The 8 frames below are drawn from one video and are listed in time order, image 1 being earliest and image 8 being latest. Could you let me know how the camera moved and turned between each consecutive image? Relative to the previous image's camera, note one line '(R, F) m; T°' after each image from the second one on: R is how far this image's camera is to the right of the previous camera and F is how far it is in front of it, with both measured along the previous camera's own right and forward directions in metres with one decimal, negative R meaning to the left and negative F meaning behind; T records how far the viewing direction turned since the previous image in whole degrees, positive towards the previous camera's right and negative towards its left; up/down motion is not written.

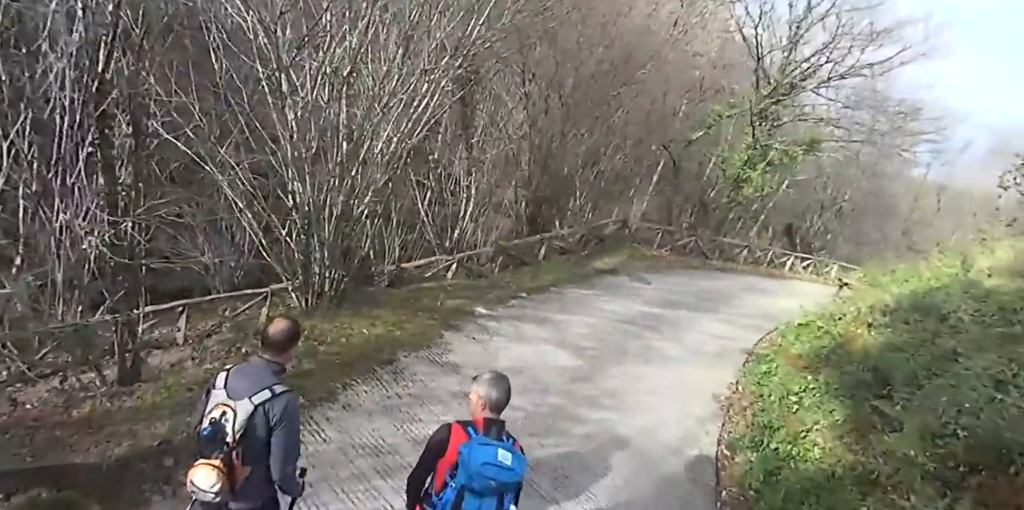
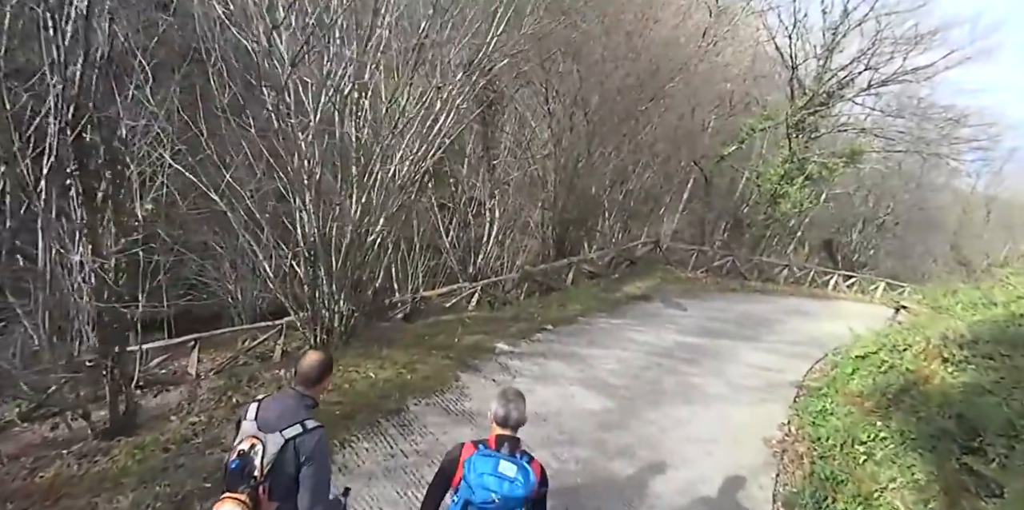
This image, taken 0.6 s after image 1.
(+0.1, +0.6) m; -3°
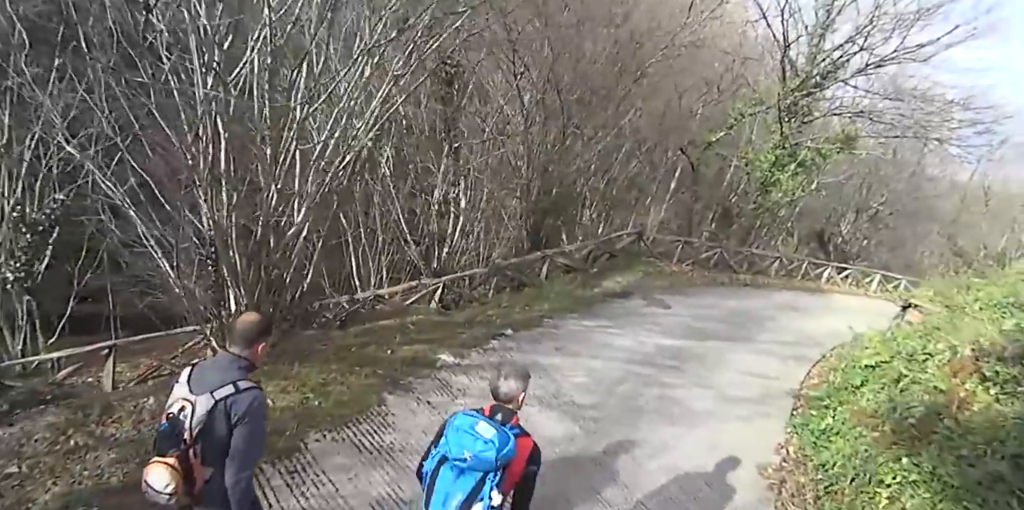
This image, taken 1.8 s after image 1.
(+0.4, +1.1) m; +1°
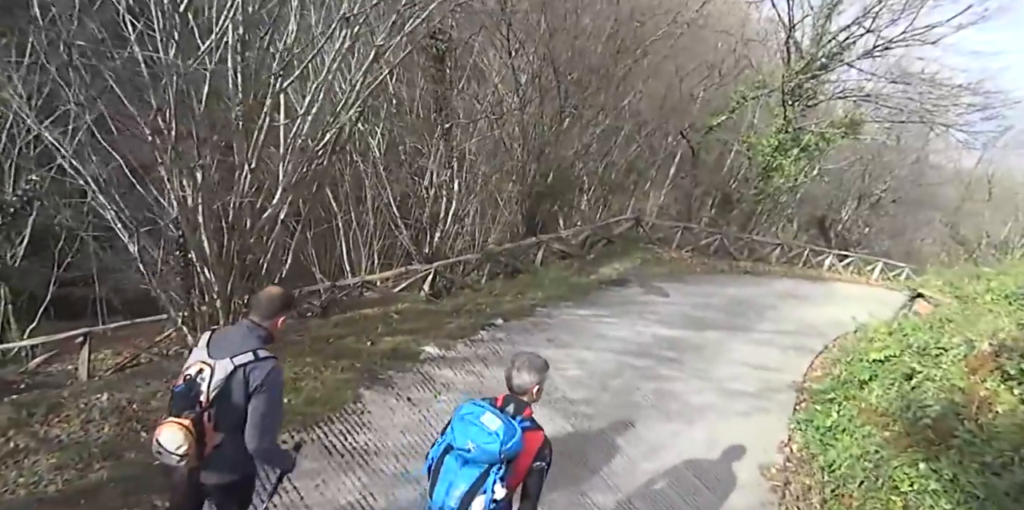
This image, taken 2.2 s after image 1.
(+0.1, +0.4) m; 0°
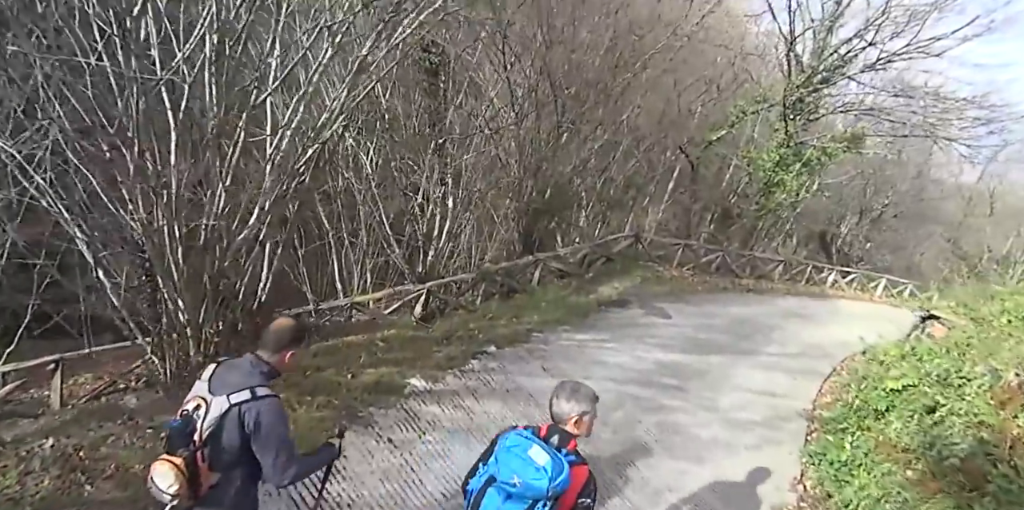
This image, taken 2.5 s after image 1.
(+0.1, +0.3) m; 0°
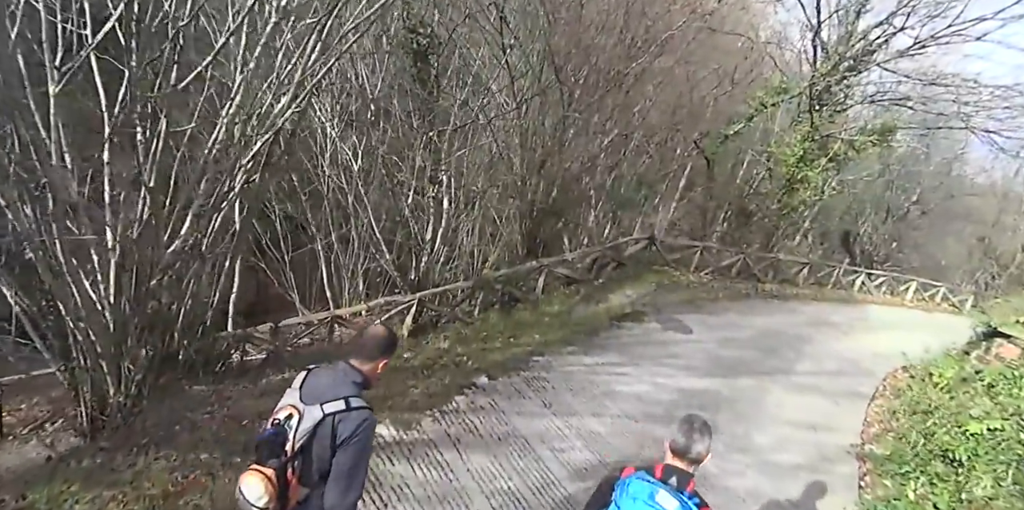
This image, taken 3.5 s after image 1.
(+0.1, +1.0) m; -1°
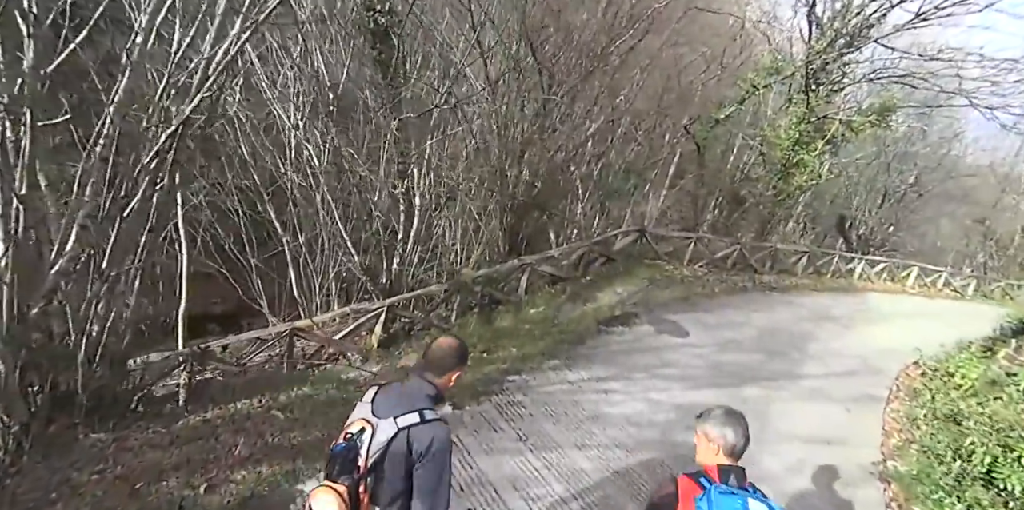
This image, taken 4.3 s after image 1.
(+0.2, +0.8) m; +1°
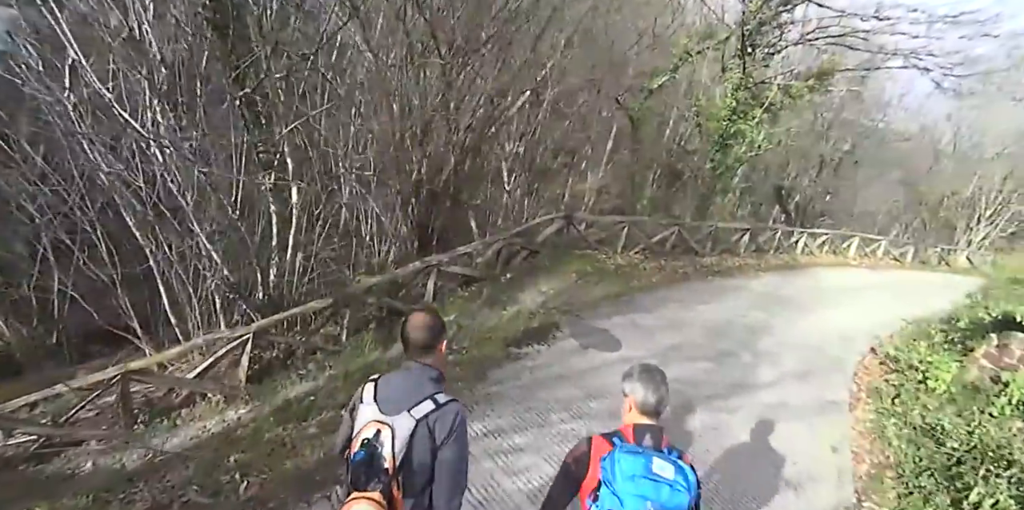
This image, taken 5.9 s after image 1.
(+0.6, +1.3) m; +5°
